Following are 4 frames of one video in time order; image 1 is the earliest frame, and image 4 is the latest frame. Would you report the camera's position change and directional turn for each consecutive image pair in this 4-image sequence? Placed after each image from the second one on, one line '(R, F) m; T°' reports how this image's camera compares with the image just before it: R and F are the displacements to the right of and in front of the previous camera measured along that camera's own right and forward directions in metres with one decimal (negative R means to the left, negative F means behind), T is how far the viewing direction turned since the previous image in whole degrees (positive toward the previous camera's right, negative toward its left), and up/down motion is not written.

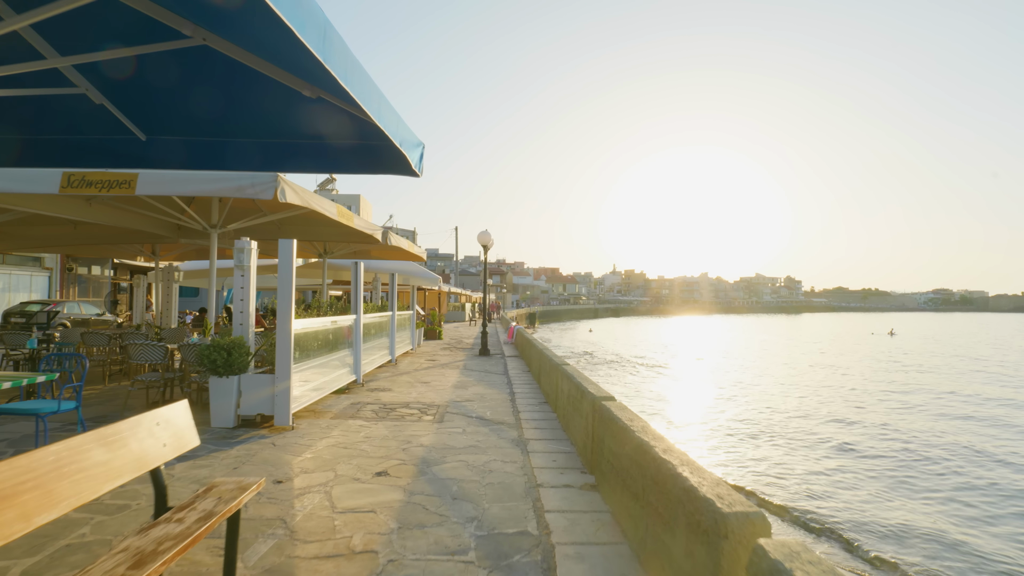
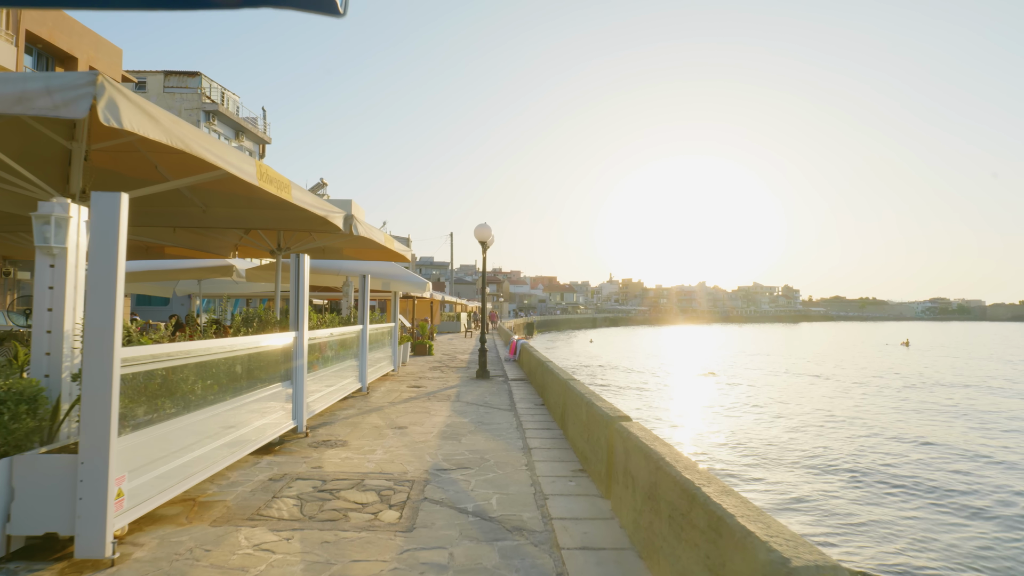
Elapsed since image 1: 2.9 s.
(-0.2, +2.9) m; 0°
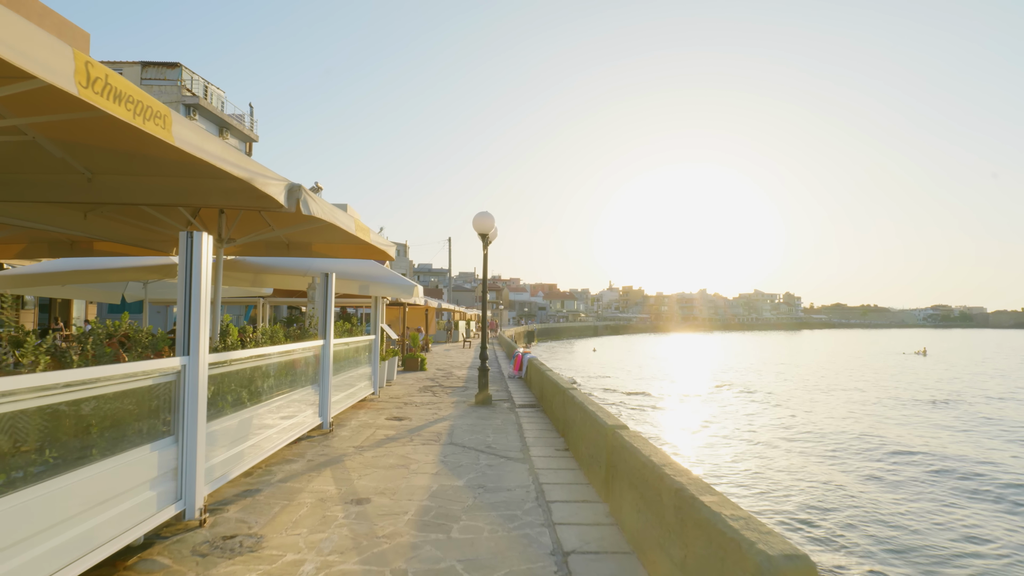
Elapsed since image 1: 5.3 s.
(-0.1, +2.4) m; 0°
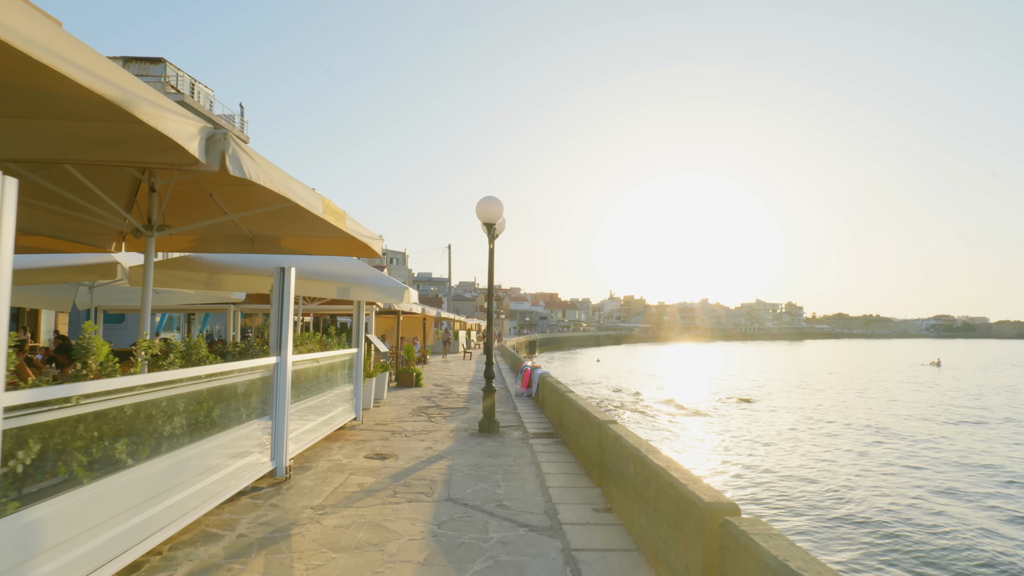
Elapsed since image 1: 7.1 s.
(-0.2, +1.8) m; 0°
